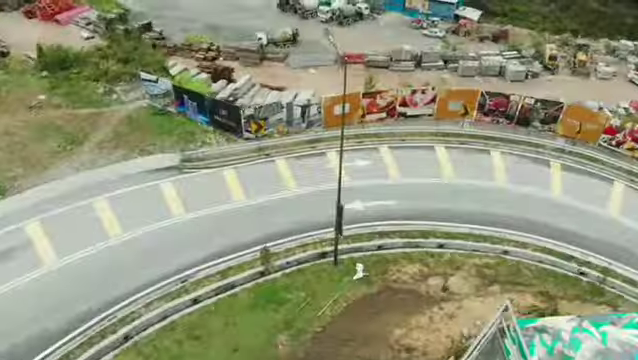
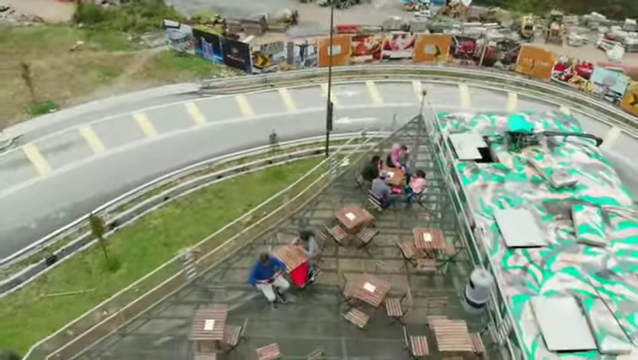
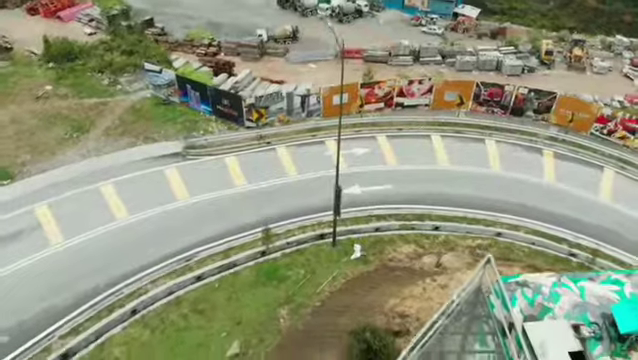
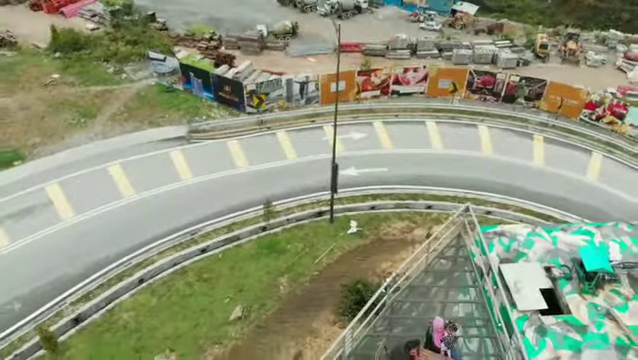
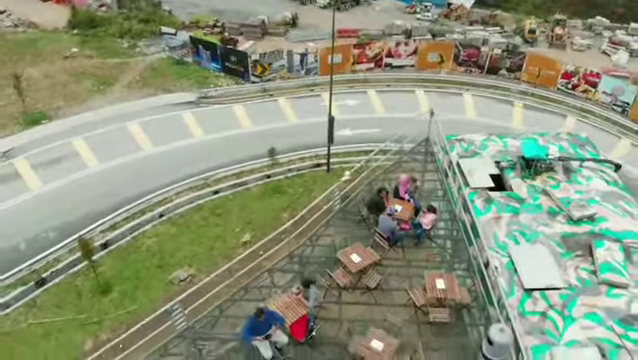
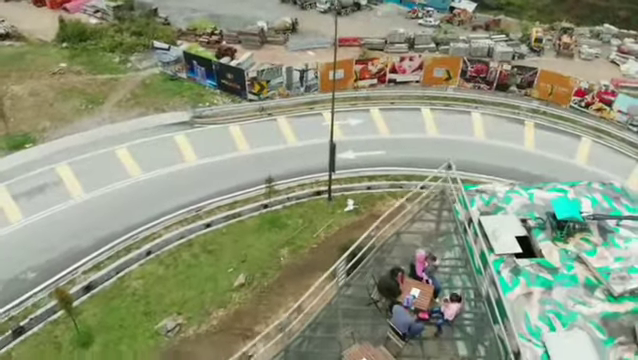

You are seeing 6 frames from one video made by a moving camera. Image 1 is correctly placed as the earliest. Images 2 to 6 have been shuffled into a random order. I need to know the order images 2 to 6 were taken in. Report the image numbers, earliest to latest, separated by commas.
3, 4, 6, 5, 2
